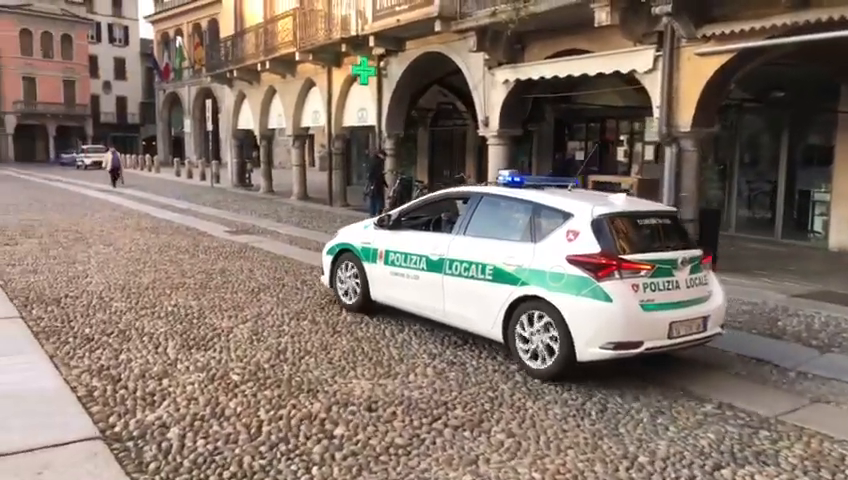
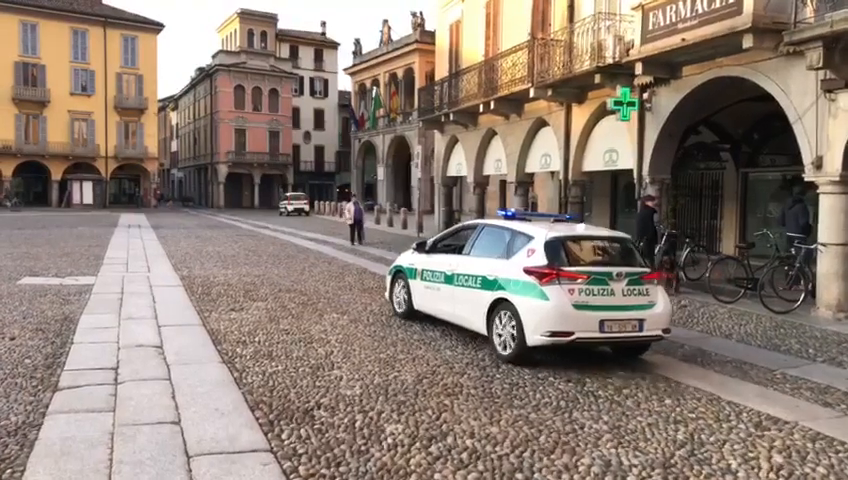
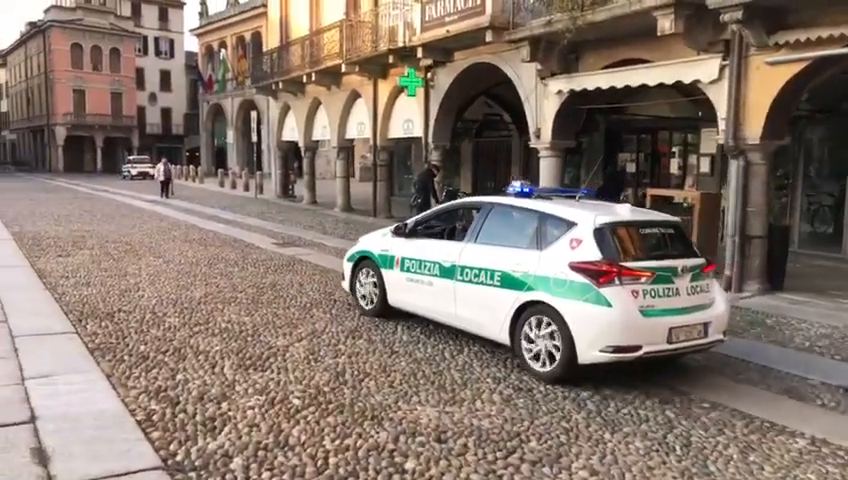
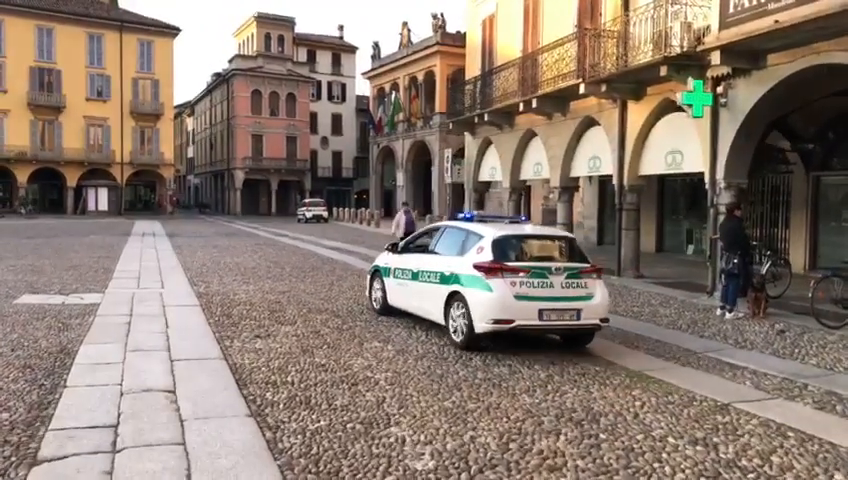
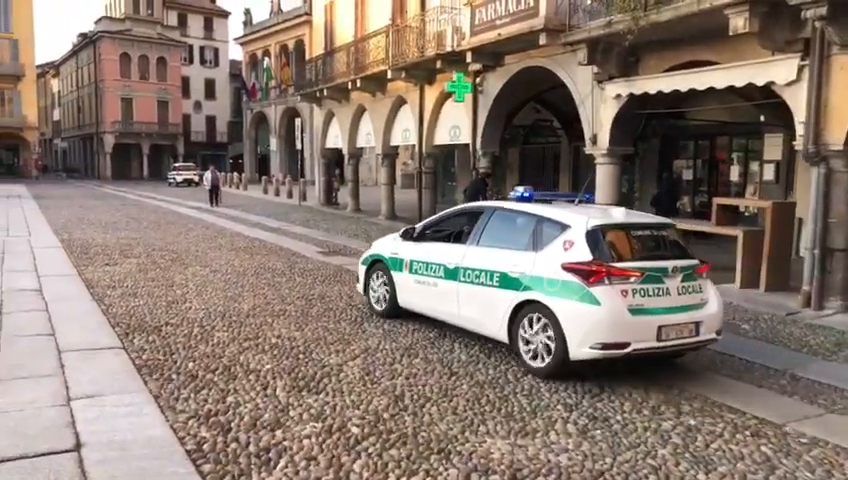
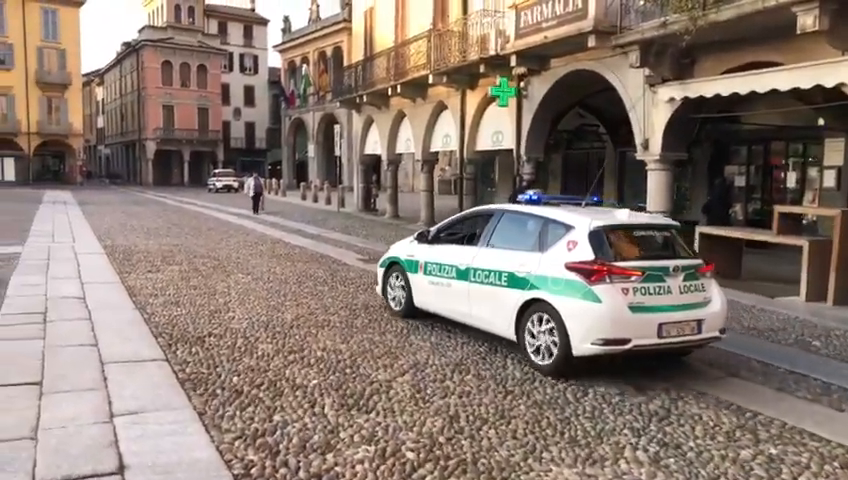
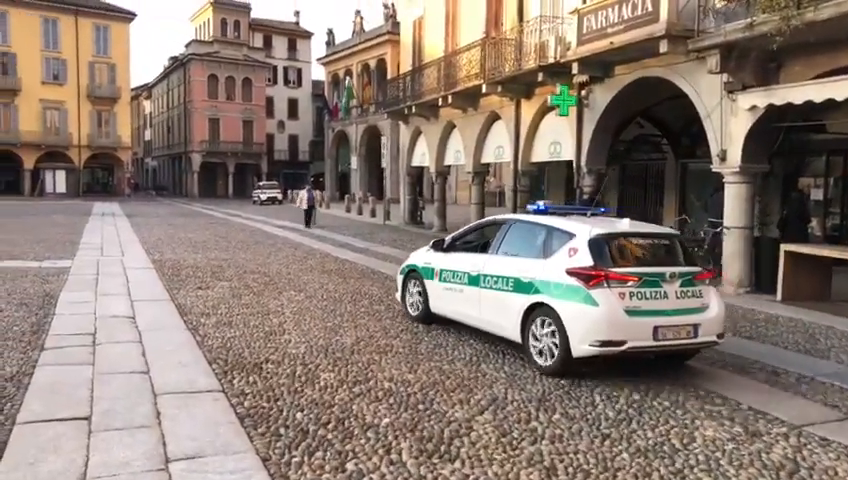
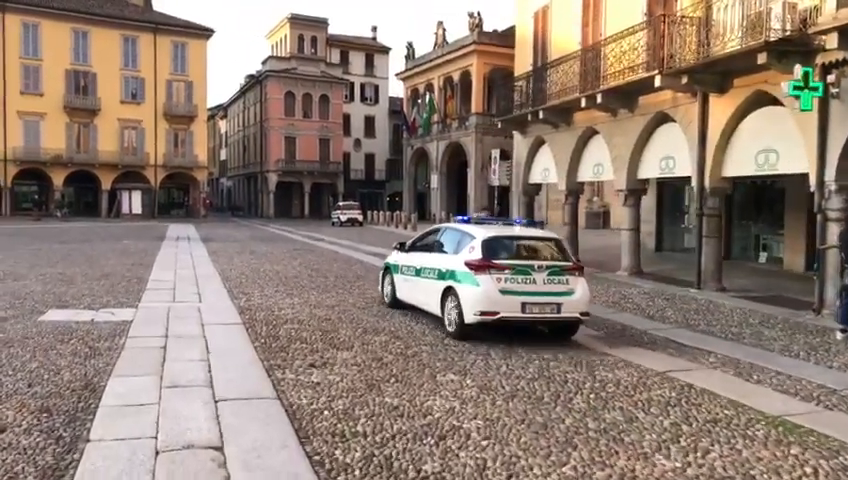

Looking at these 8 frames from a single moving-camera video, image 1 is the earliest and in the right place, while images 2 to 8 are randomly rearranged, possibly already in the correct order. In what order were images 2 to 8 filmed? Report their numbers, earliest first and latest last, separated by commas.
3, 5, 6, 7, 2, 4, 8
